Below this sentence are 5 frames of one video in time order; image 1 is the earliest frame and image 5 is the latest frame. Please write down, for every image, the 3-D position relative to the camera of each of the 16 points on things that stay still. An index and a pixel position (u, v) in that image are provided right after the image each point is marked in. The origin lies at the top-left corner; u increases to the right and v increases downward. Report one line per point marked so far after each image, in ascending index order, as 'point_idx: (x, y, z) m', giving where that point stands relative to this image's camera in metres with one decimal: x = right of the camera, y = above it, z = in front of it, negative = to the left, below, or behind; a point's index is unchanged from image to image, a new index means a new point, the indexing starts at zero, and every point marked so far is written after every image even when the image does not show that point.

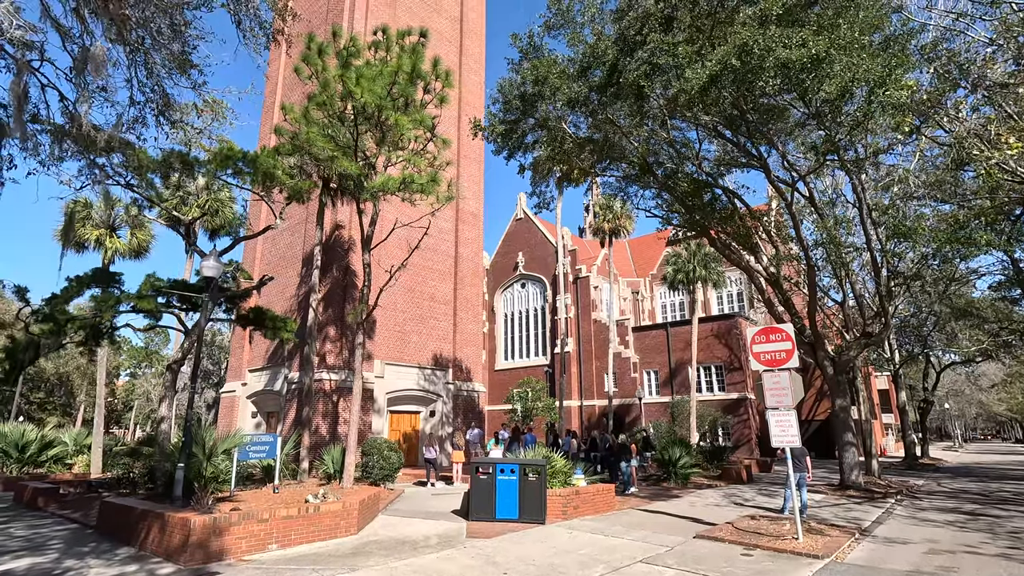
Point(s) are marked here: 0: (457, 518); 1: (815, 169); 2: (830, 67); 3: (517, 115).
0: (-1.1, -4.6, +10.8) m
1: (+7.7, +3.0, +13.6) m
2: (+5.8, +4.1, +9.8) m
3: (+0.2, +5.0, +15.5) m
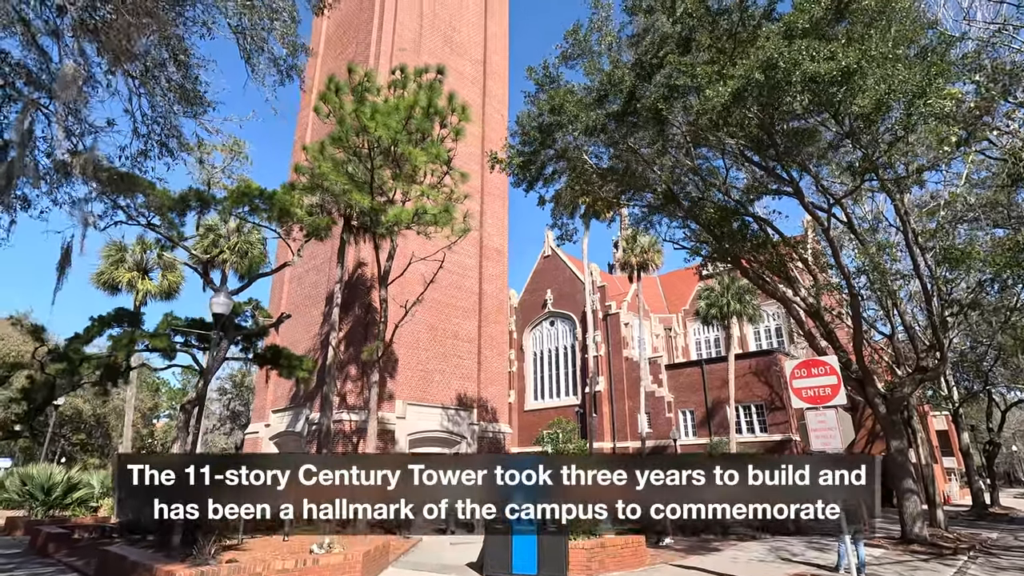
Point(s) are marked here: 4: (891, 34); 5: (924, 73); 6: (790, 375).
0: (-0.7, -5.3, +10.0) m
1: (+8.1, +2.3, +12.8) m
2: (+6.0, +3.6, +9.2) m
3: (+0.7, +4.0, +15.3) m
4: (+6.9, +4.6, +9.7) m
5: (+7.0, +3.7, +9.1) m
6: (+4.5, -1.4, +8.7) m
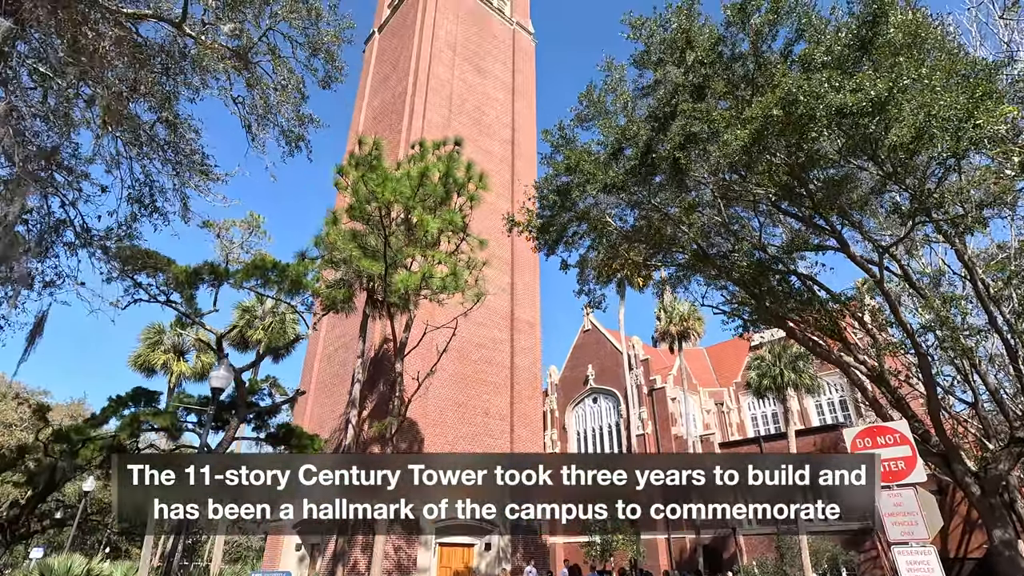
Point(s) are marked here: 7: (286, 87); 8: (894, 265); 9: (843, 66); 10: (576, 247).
0: (-0.4, -6.3, +8.4) m
1: (+8.5, +1.1, +11.6) m
2: (+6.0, +2.8, +8.4) m
3: (+1.2, +2.1, +14.9) m
4: (+6.9, +3.8, +9.0) m
5: (+7.0, +2.9, +8.2) m
6: (+4.6, -2.1, +7.3) m
7: (-4.2, +3.7, +10.0) m
8: (+9.8, +0.6, +13.8) m
9: (+5.7, +3.8, +9.3) m
10: (+1.9, +1.2, +15.6) m
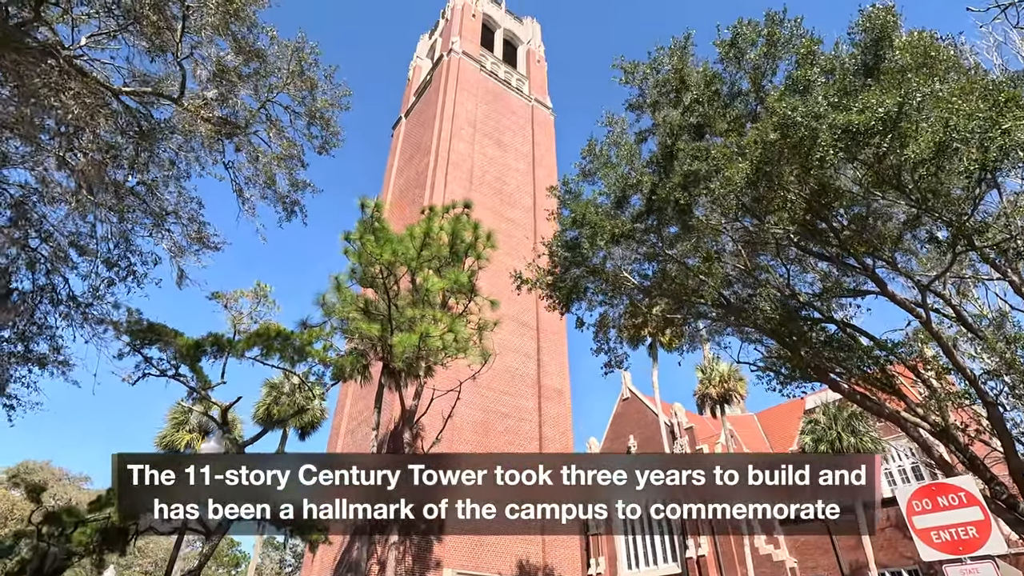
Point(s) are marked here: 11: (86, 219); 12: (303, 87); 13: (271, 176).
0: (-0.3, -7.0, +6.9) m
1: (+8.5, +0.3, +10.4) m
2: (+5.8, +2.3, +7.7) m
3: (+1.5, +0.5, +14.4) m
4: (+6.7, +3.2, +8.4) m
5: (+6.8, +2.5, +7.5) m
6: (+4.5, -2.5, +6.1) m
7: (-4.3, +2.5, +10.2) m
8: (+10.1, -0.4, +12.5) m
9: (+5.5, +3.2, +8.8) m
10: (+2.2, -0.4, +14.9) m
11: (-6.8, +1.1, +8.6) m
12: (-4.0, +3.8, +10.2) m
13: (-4.5, +2.2, +10.0) m
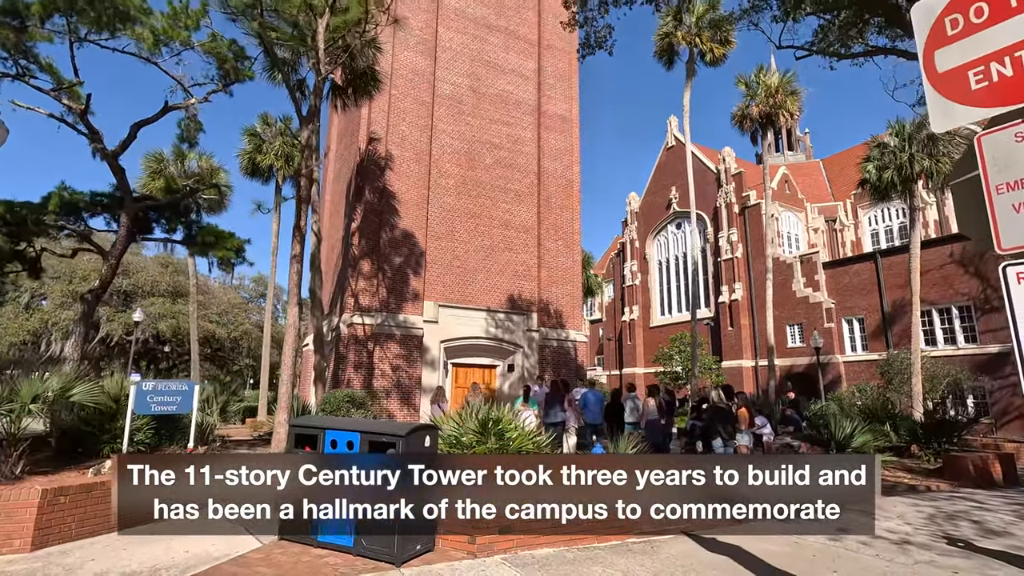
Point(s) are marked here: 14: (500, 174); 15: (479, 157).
0: (-2.2, -2.6, +6.0) m
1: (+6.5, +5.7, +5.2) m
2: (+3.3, +6.4, +2.3) m
3: (-0.1, +7.3, +9.5) m
4: (+4.3, +7.5, +2.4) m
5: (+4.3, +6.5, +1.9) m
6: (+2.2, +1.3, +2.8) m
7: (-6.4, +7.3, +5.6) m
8: (+8.3, +5.9, +7.2) m
9: (+3.1, +7.6, +2.9) m
10: (+0.8, +6.7, +10.3) m
11: (-9.0, +5.3, +5.1) m
12: (-6.2, +8.6, +5.1) m
13: (-6.6, +6.9, +5.6) m
14: (-0.5, +4.1, +19.4) m
15: (-1.2, +4.7, +19.2) m
